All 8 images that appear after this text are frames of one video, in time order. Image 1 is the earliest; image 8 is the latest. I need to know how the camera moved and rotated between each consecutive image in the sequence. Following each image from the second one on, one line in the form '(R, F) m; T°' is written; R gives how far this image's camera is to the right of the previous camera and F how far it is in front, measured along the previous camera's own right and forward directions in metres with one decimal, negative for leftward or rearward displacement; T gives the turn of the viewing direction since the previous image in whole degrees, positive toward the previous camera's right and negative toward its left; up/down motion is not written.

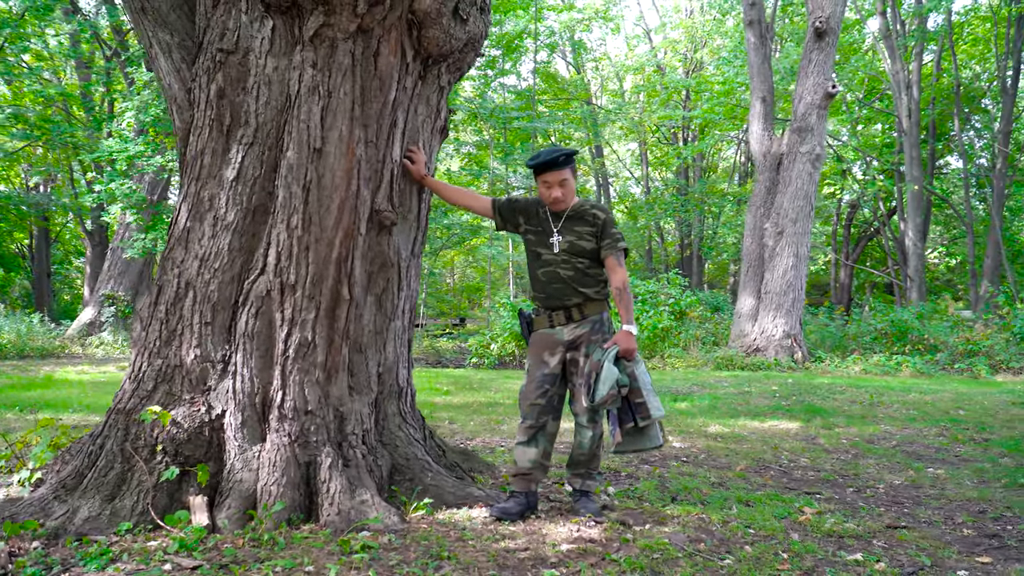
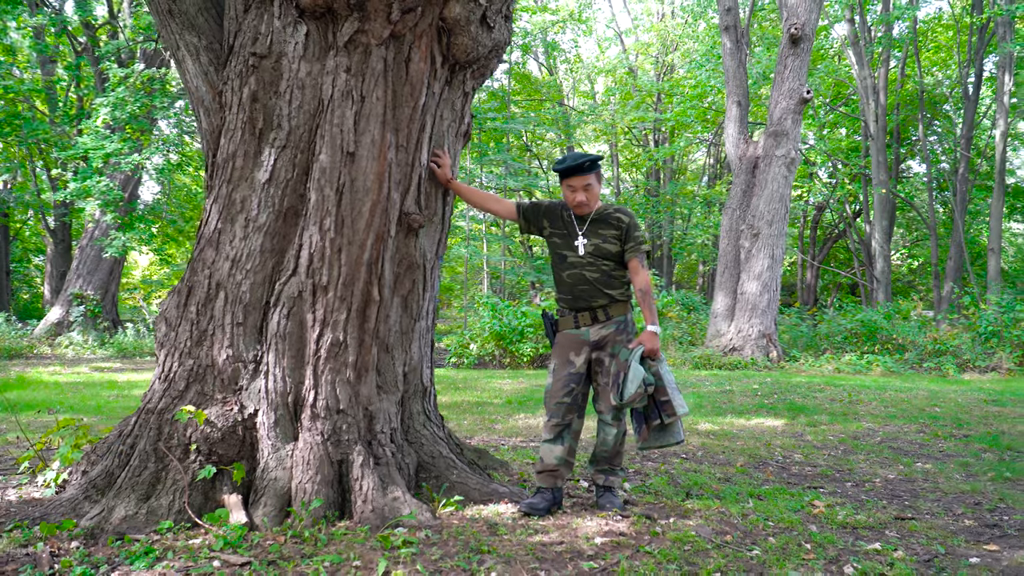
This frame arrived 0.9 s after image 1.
(-0.3, -0.1) m; +2°
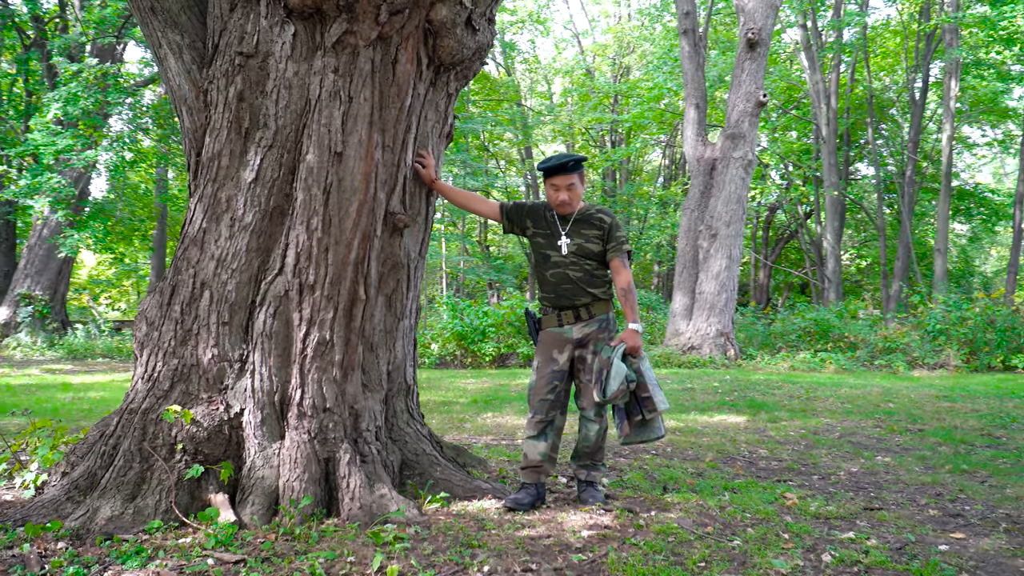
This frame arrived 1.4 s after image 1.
(-0.1, -0.1) m; +3°
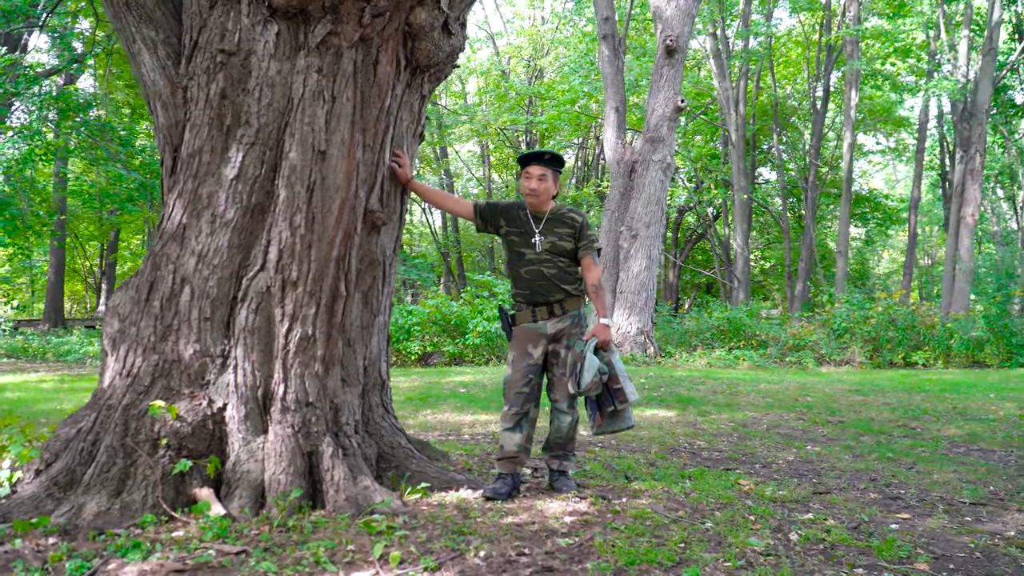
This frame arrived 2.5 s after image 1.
(-0.3, -0.1) m; +7°
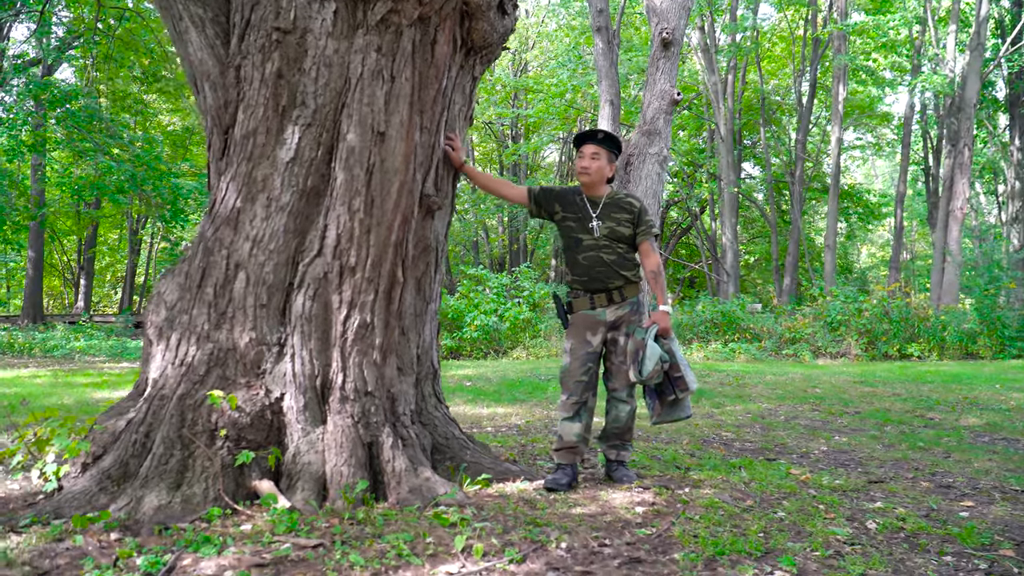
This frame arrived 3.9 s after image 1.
(-0.4, +0.1) m; +1°
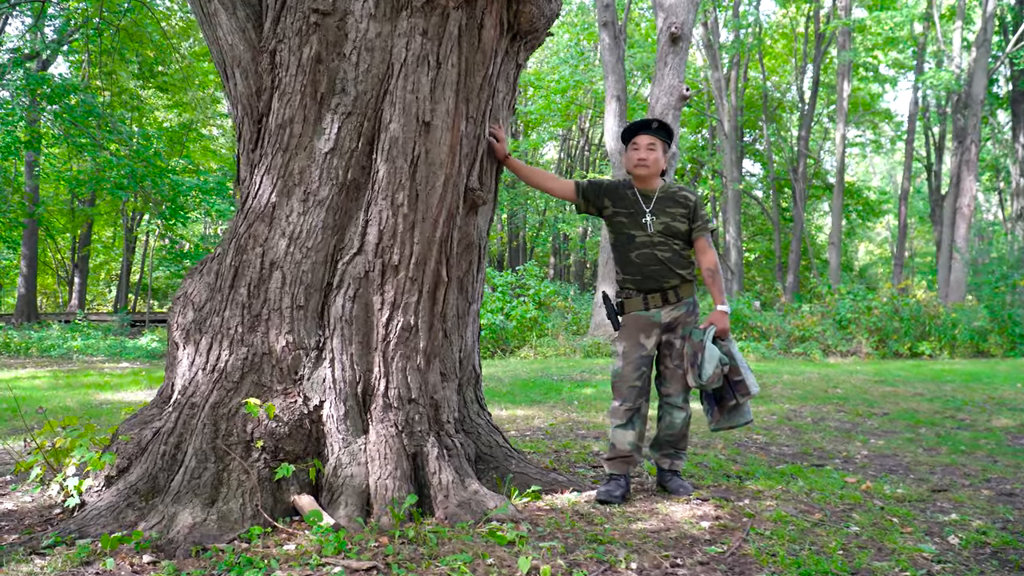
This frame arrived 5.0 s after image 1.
(-0.3, +0.2) m; 0°
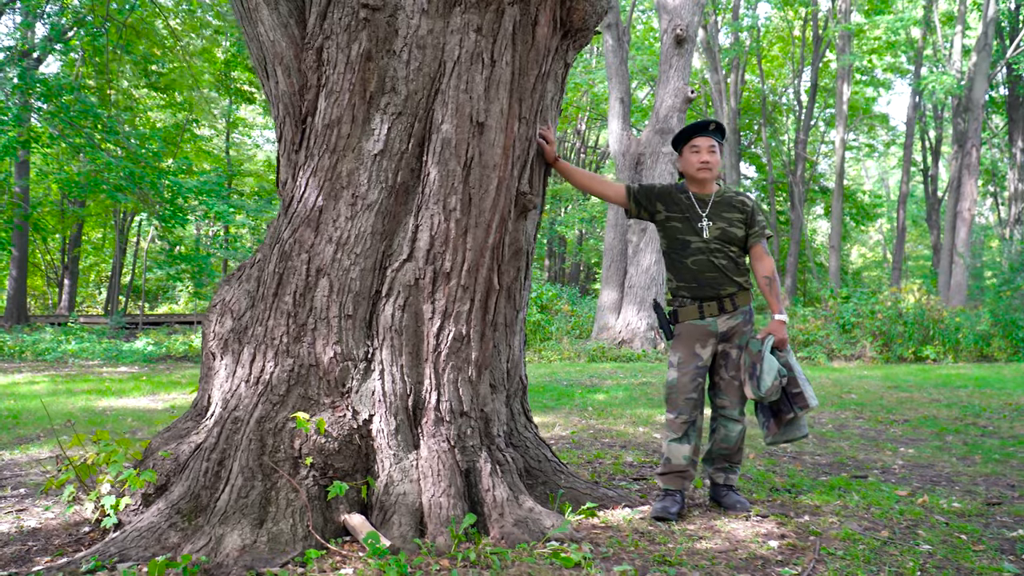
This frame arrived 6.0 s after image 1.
(-0.3, +0.1) m; +1°
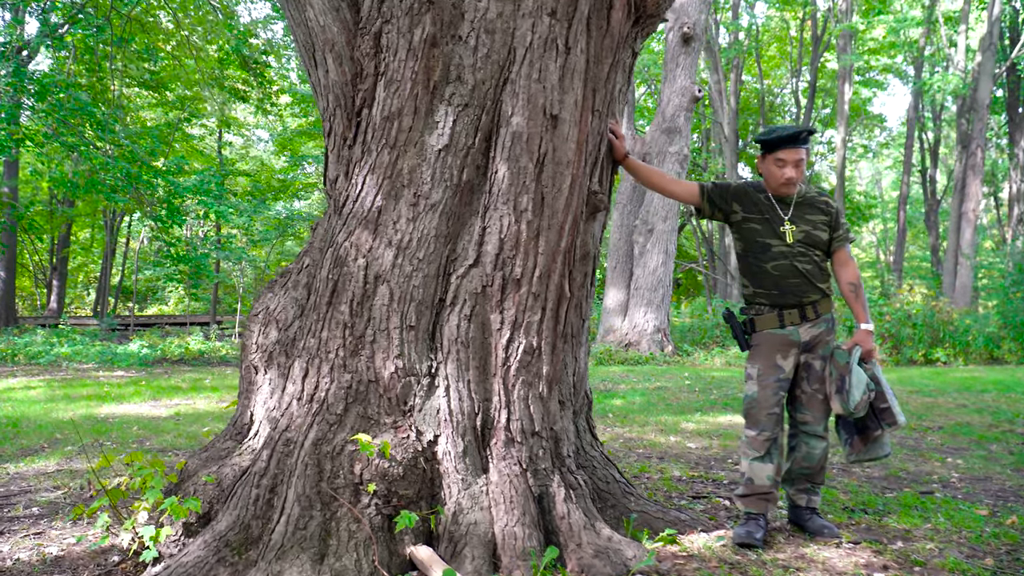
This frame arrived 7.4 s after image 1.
(-0.3, +0.3) m; +1°
